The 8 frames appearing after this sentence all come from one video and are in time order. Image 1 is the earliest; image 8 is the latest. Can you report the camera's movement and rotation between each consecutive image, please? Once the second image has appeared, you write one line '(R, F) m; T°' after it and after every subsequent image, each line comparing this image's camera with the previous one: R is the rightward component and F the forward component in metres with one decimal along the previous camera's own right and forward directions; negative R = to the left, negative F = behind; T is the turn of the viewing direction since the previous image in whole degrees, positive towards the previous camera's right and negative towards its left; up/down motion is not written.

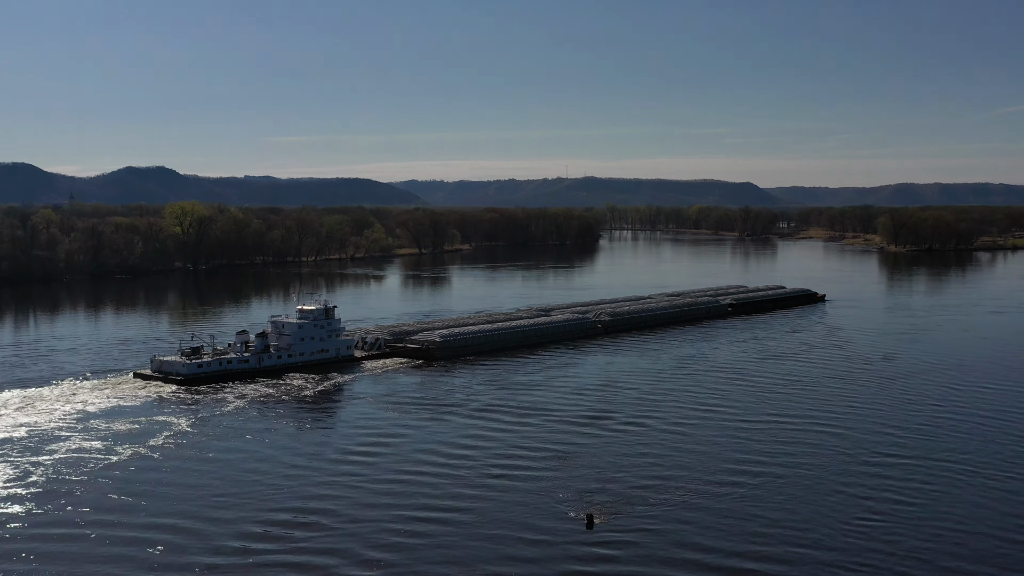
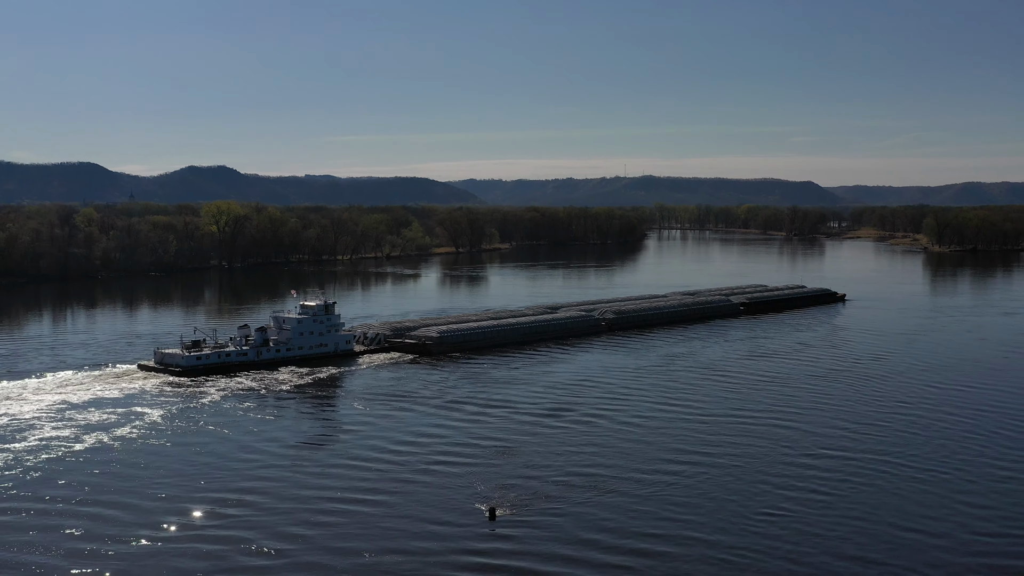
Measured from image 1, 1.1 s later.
(+2.8, -1.1) m; -3°
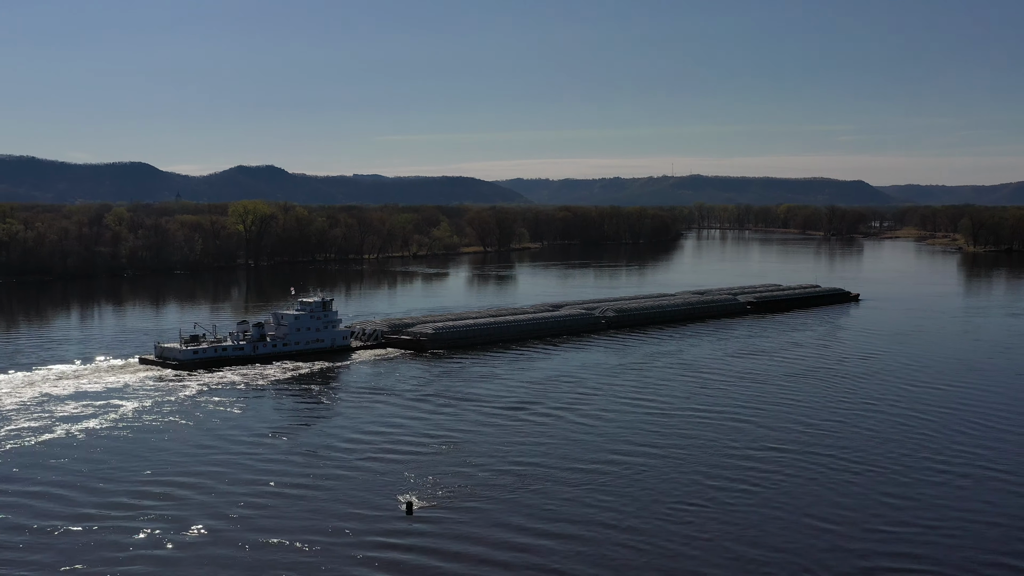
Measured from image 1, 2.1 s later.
(+2.5, -0.9) m; -3°
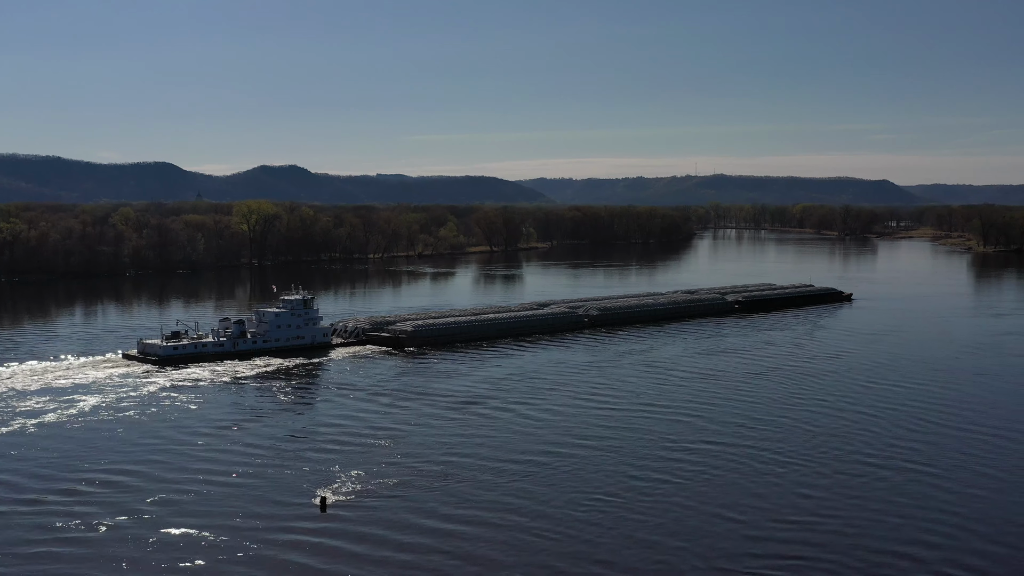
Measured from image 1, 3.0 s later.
(+2.2, -0.8) m; -1°
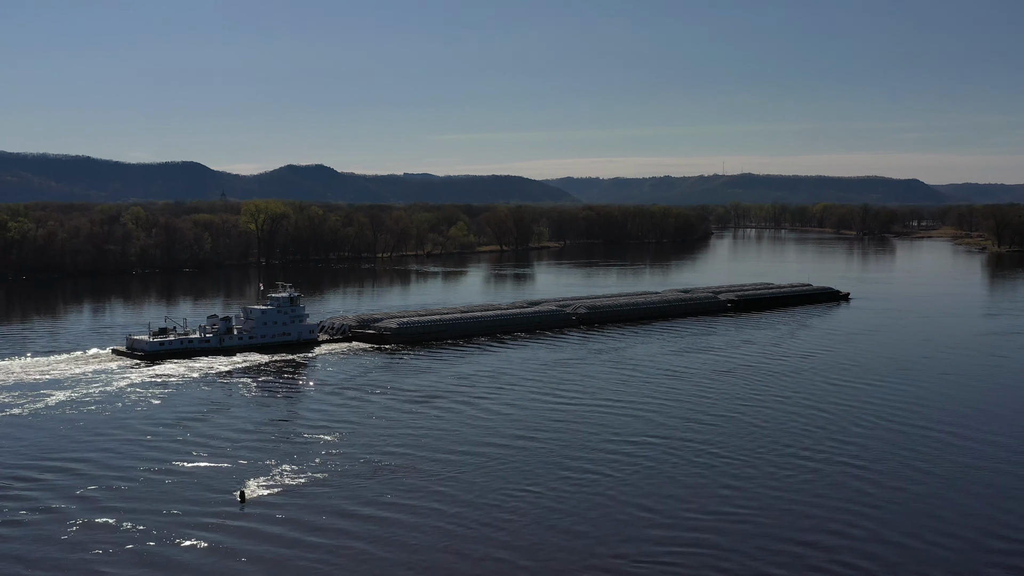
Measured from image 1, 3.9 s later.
(+2.2, -0.8) m; -2°
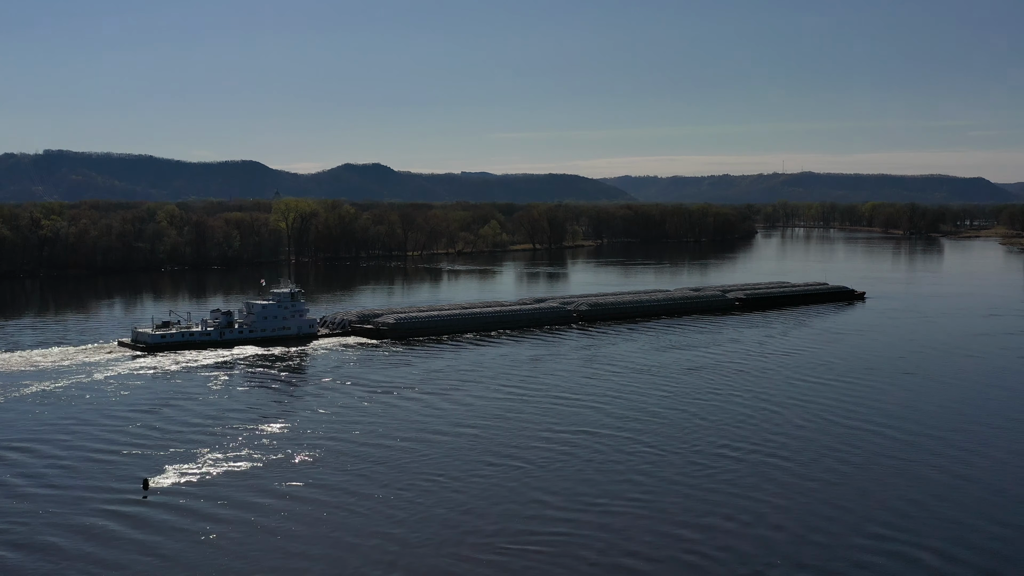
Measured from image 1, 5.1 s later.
(+3.3, -1.1) m; -3°
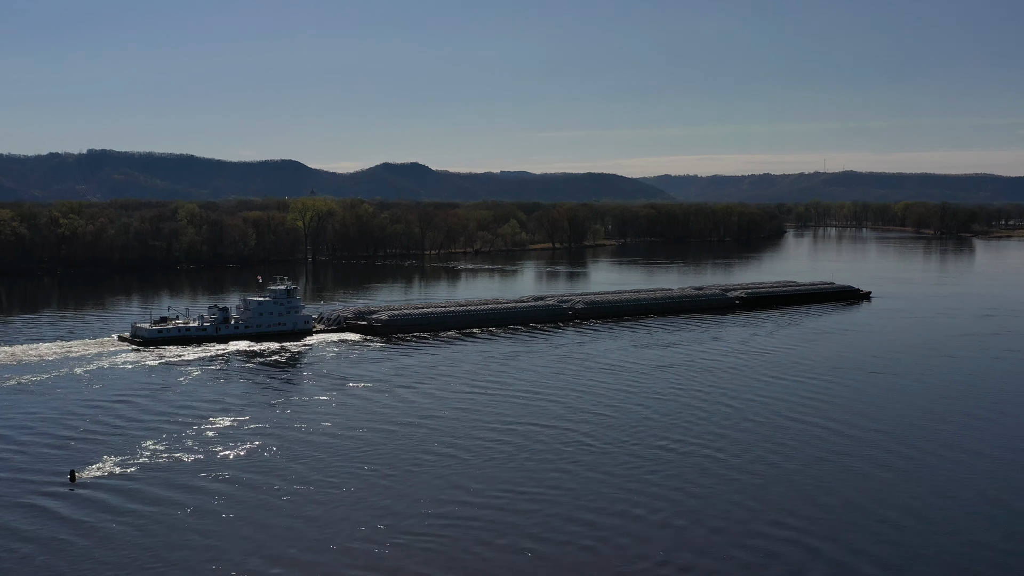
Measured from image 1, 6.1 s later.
(+2.6, -0.9) m; -2°
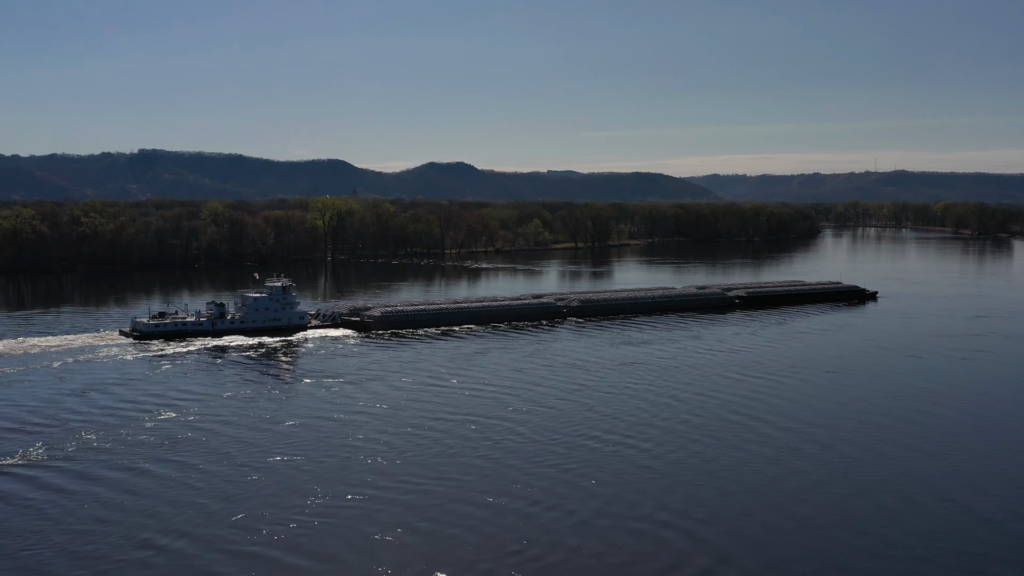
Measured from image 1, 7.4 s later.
(+3.1, -0.9) m; -3°
